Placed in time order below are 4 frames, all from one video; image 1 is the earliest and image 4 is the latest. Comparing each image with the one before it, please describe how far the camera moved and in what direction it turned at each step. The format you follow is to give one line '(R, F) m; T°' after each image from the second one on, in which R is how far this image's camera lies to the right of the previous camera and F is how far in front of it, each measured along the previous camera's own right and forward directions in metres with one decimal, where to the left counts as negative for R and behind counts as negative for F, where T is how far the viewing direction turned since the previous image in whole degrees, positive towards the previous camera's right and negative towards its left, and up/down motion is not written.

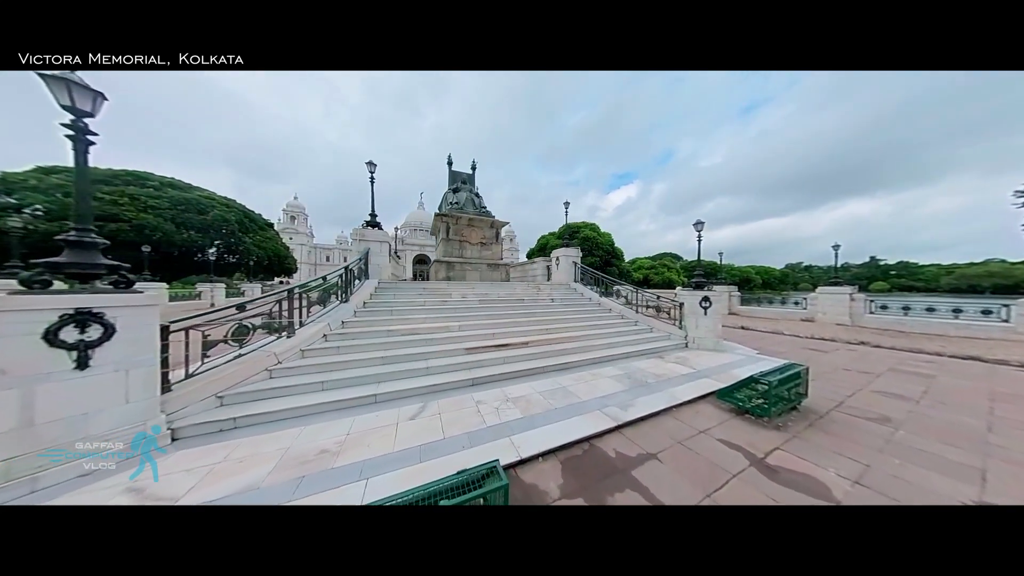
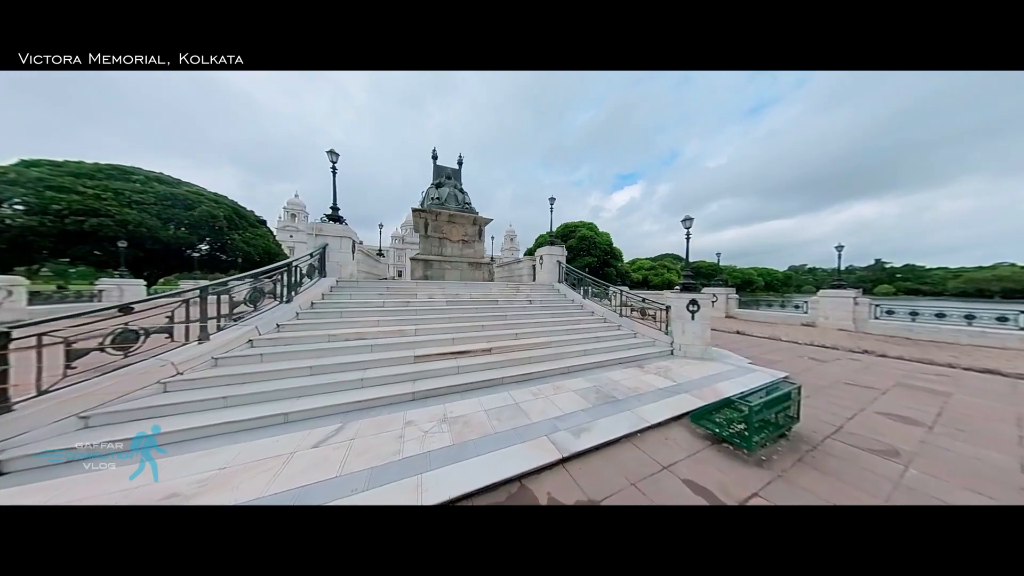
(+0.8, +0.6) m; 0°
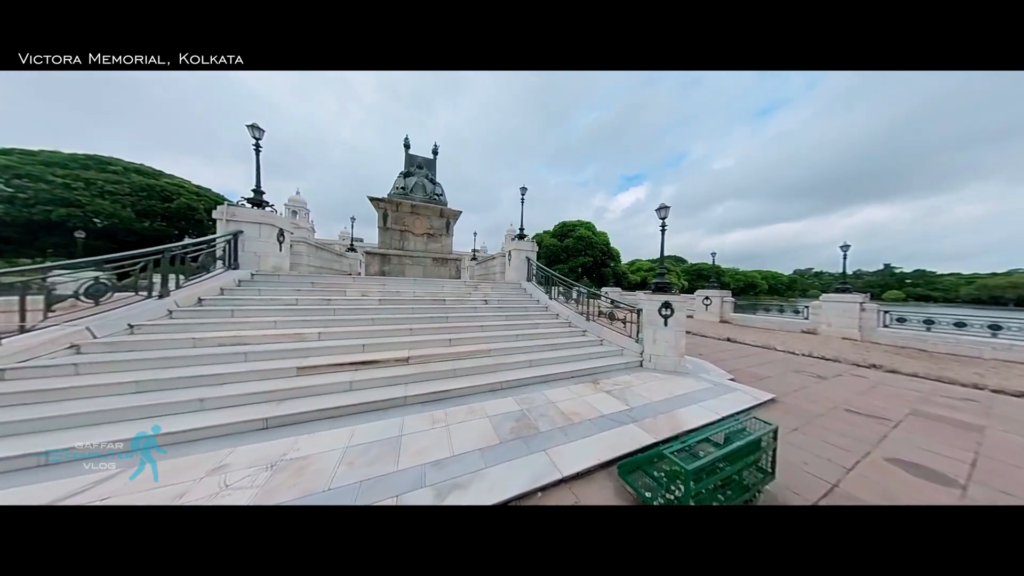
(+1.2, +1.0) m; -1°
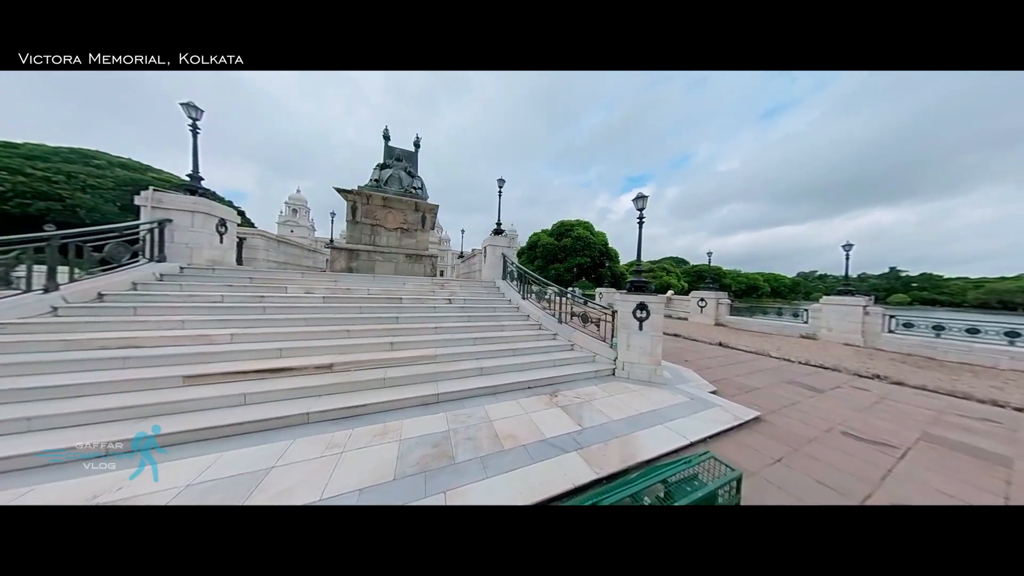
(+0.8, +0.6) m; 0°
